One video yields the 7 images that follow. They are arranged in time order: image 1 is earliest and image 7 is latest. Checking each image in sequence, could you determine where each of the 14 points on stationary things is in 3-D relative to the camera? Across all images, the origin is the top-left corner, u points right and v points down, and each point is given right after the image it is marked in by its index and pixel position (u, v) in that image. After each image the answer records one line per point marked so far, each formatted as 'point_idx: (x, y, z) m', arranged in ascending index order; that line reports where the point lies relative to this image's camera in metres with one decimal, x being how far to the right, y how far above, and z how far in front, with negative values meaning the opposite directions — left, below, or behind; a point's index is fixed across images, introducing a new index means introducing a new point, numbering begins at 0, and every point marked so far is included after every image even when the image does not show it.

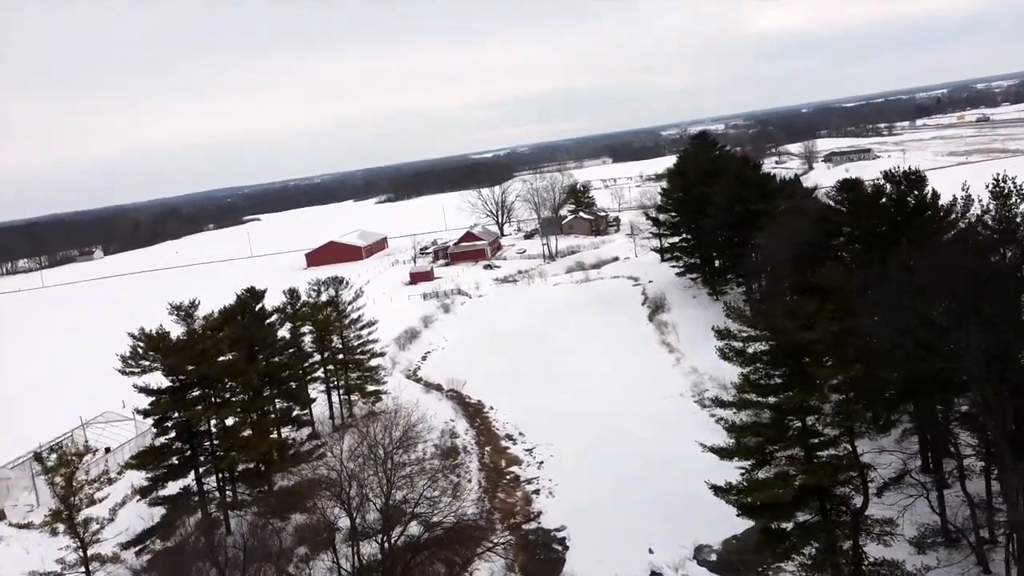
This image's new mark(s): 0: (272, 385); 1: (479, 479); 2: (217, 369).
0: (-5.8, -2.4, +19.1) m
1: (-0.7, -4.5, +18.5) m
2: (-5.8, -1.6, +15.6) m
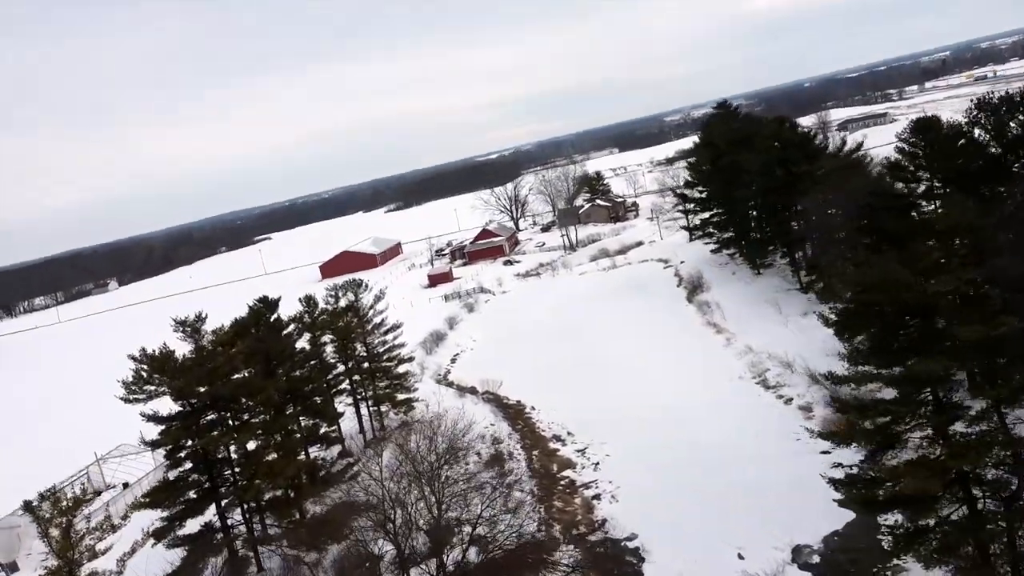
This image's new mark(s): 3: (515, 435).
0: (-4.7, -2.5, +17.3) m
1: (+0.4, -4.2, +16.7) m
2: (-4.9, -1.8, +13.9) m
3: (+0.1, -3.7, +20.0) m
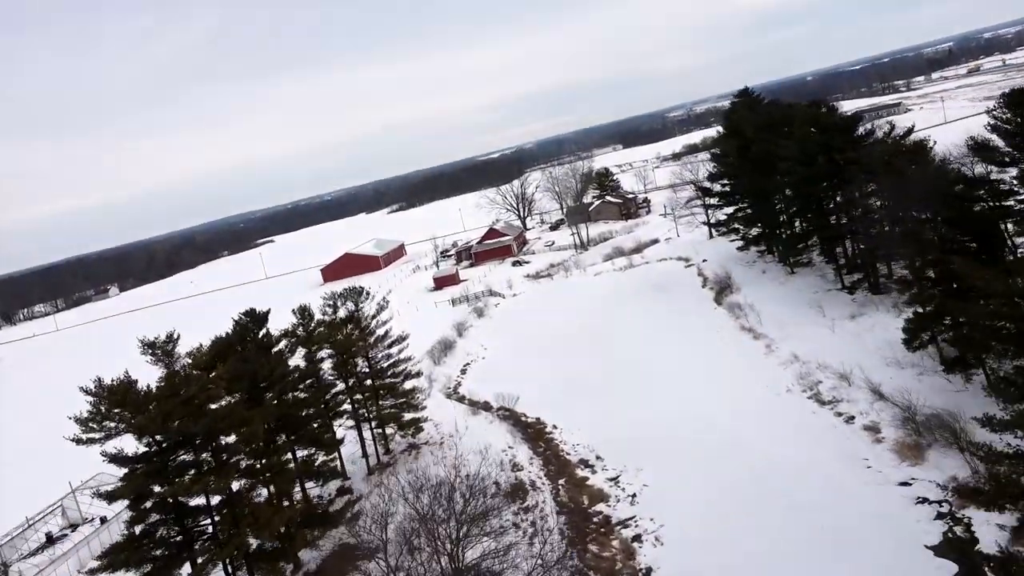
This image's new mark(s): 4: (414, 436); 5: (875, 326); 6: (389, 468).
0: (-4.3, -2.7, +15.1) m
1: (+0.9, -4.4, +14.4) m
2: (-4.5, -2.0, +11.7) m
3: (+0.5, -3.8, +17.8) m
4: (-2.4, -3.7, +19.5) m
5: (+9.0, -0.9, +19.9) m
6: (-2.9, -4.2, +18.4) m
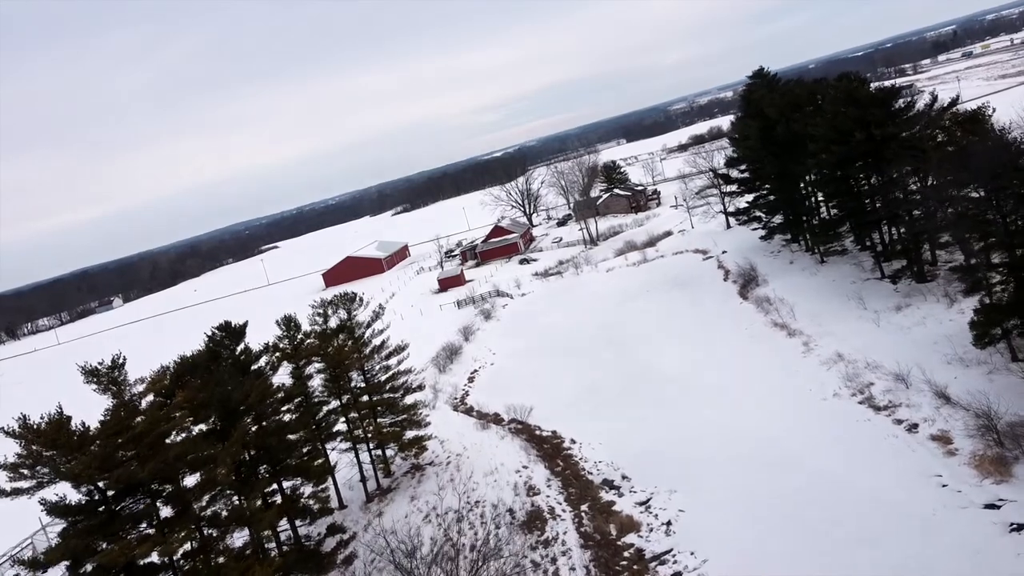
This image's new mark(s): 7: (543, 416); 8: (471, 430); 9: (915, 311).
0: (-4.0, -2.9, +13.2) m
1: (+1.2, -4.4, +12.5) m
2: (-4.3, -2.2, +9.7) m
3: (+0.8, -3.8, +15.8) m
4: (-2.1, -3.7, +17.6) m
5: (+9.3, -0.7, +17.8) m
6: (-2.6, -4.3, +16.5) m
7: (+0.7, -3.2, +20.0) m
8: (-1.0, -3.5, +19.4) m
9: (+9.4, -0.5, +18.5) m
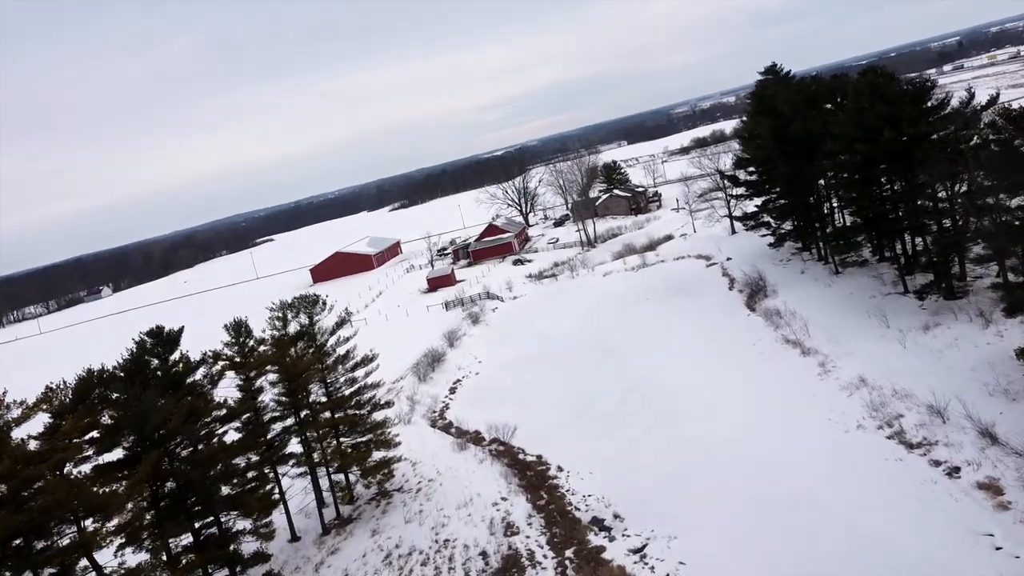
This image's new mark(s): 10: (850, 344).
0: (-4.4, -2.9, +11.2) m
1: (+0.8, -4.5, +10.4) m
2: (-4.6, -2.2, +7.7) m
3: (+0.4, -4.0, +13.8) m
4: (-2.5, -3.8, +15.6) m
5: (+8.9, -1.0, +15.8) m
6: (-3.0, -4.3, +14.5) m
7: (+0.3, -3.4, +18.0) m
8: (-1.4, -3.6, +17.4) m
9: (+9.0, -0.9, +16.6) m
10: (+7.7, -1.3, +18.1) m
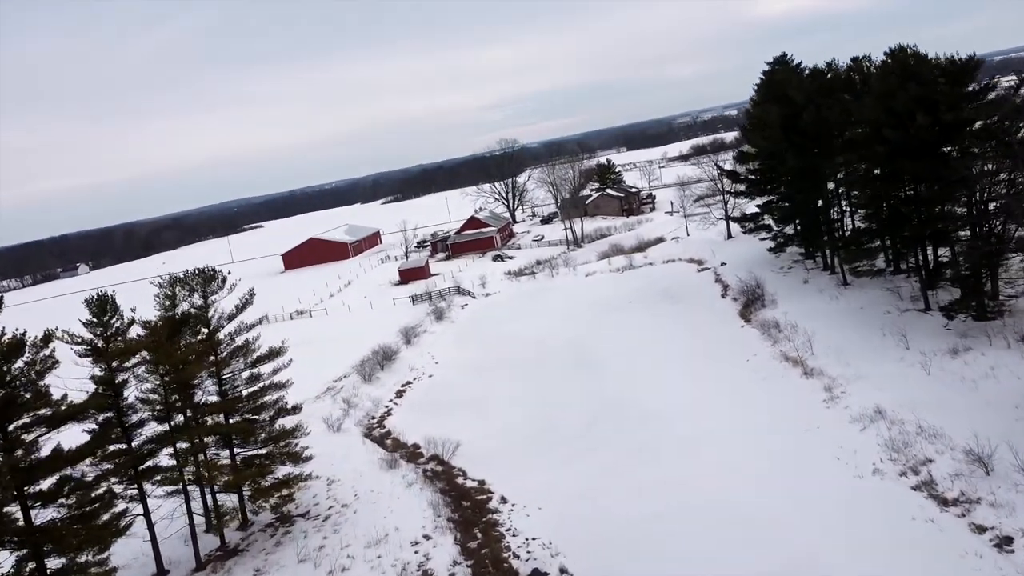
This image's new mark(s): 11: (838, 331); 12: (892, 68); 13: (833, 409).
0: (-5.4, -2.4, +8.2) m
1: (-0.3, -4.3, +7.5) m
2: (-5.6, -1.7, +4.7) m
3: (-0.7, -3.8, +10.8) m
4: (-3.6, -3.5, +12.6) m
5: (+8.0, -1.3, +13.0) m
6: (-4.1, -4.0, +11.5) m
7: (-0.8, -3.2, +15.0) m
8: (-2.5, -3.3, +14.4) m
9: (+8.1, -1.2, +13.7) m
10: (+6.7, -1.5, +15.2) m
11: (+7.2, -0.9, +17.4) m
12: (+8.0, +4.6, +16.7) m
13: (+5.6, -2.1, +13.8) m
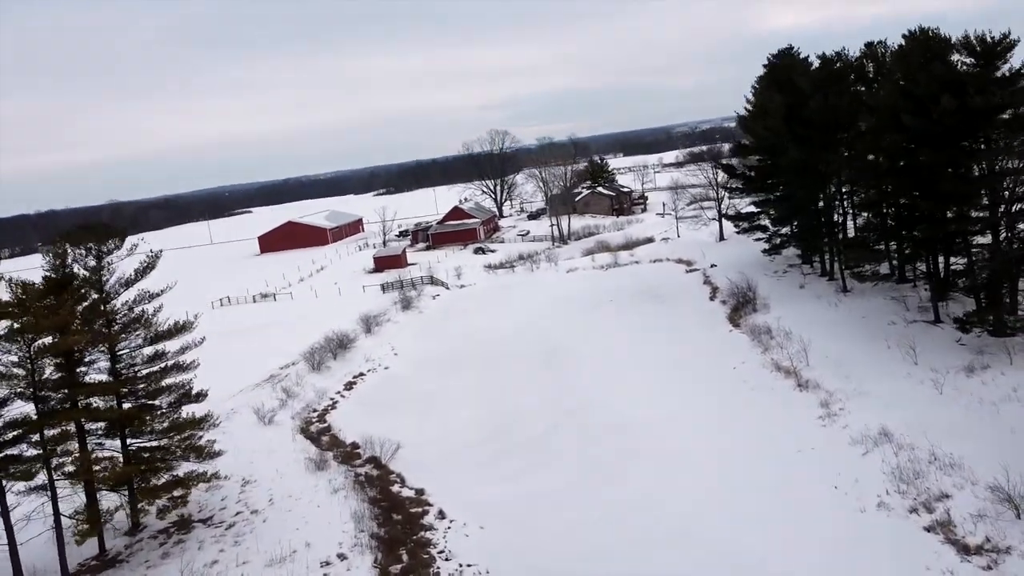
0: (-6.1, -1.8, +6.2) m
1: (-1.1, -4.0, +5.6) m
2: (-6.2, -1.1, +2.8) m
3: (-1.5, -3.4, +8.9) m
4: (-4.5, -3.0, +10.6) m
5: (+7.2, -1.5, +11.2) m
6: (-4.9, -3.4, +9.5) m
7: (-1.6, -2.8, +13.1) m
8: (-3.4, -2.9, +12.5) m
9: (+7.3, -1.3, +11.9) m
10: (+5.9, -1.6, +13.4) m
11: (+6.4, -1.0, +15.6) m
12: (+7.5, +4.5, +14.9) m
13: (+4.8, -2.1, +12.0) m
